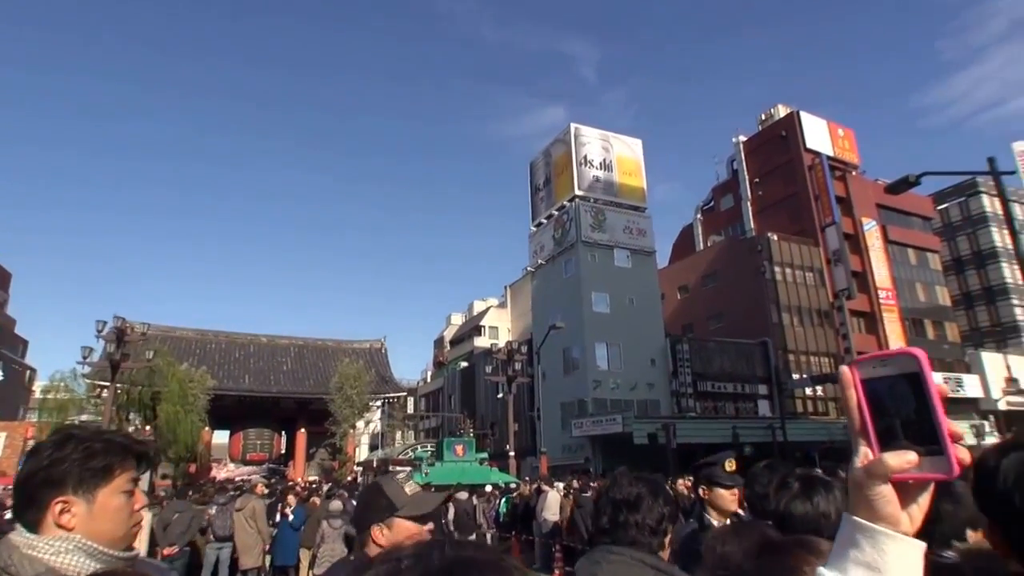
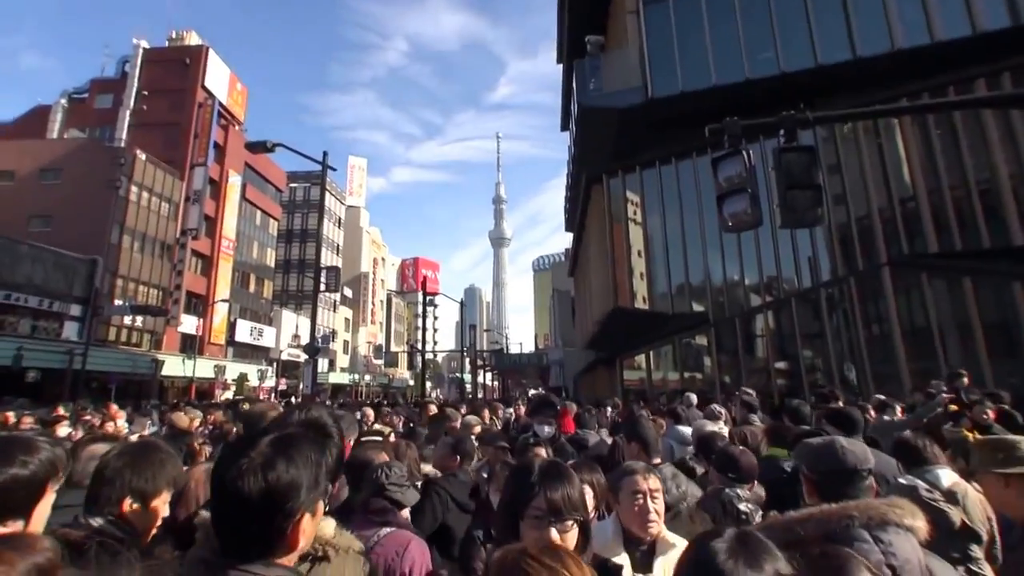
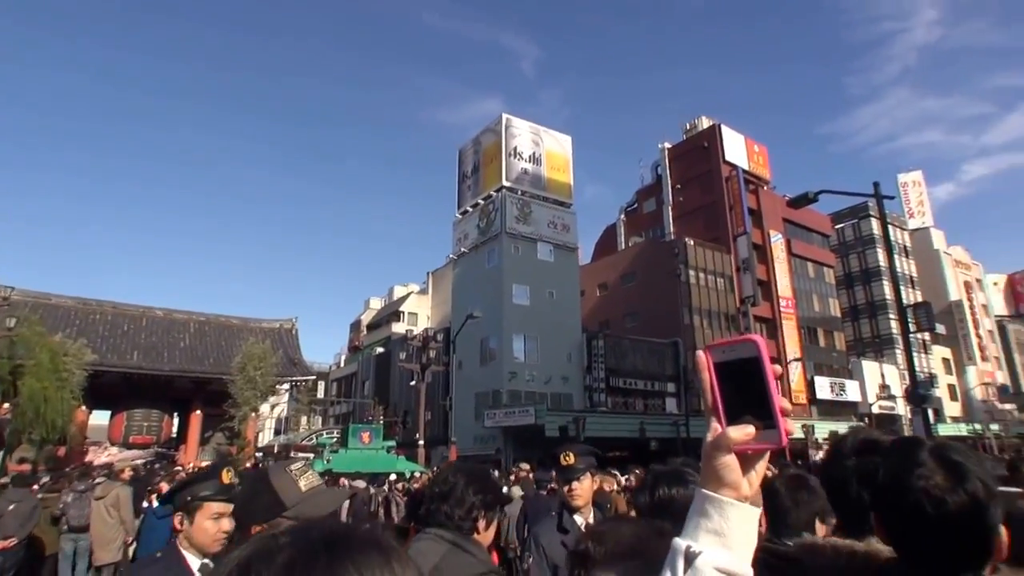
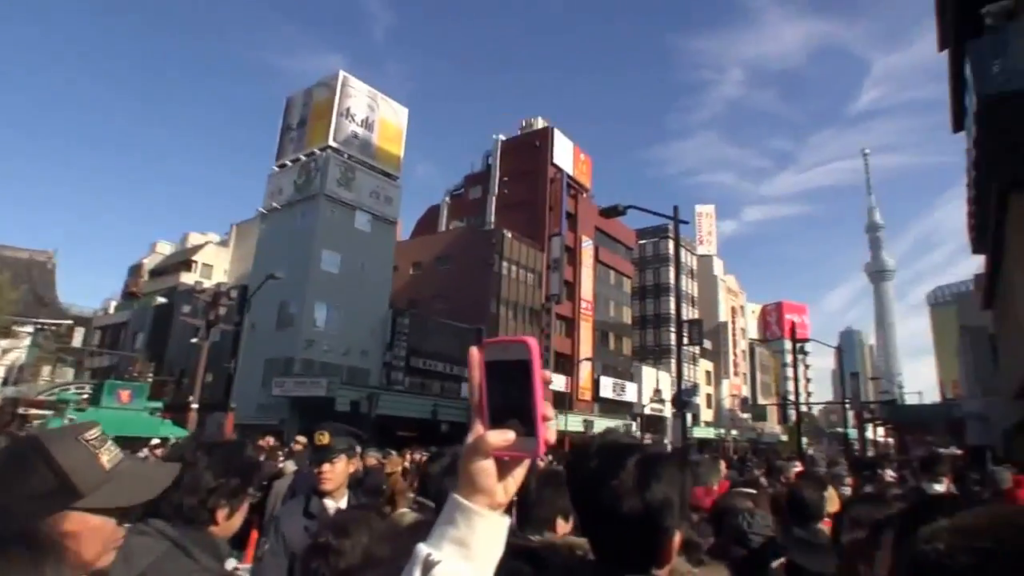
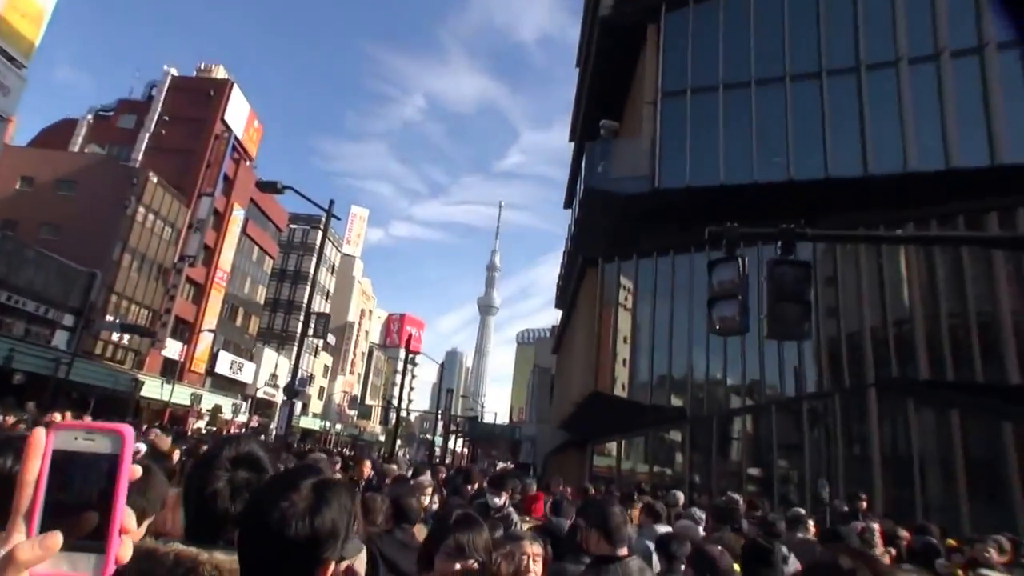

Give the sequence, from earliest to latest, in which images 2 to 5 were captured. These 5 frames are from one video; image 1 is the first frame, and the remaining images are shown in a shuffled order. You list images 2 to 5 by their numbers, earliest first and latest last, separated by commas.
3, 4, 5, 2
